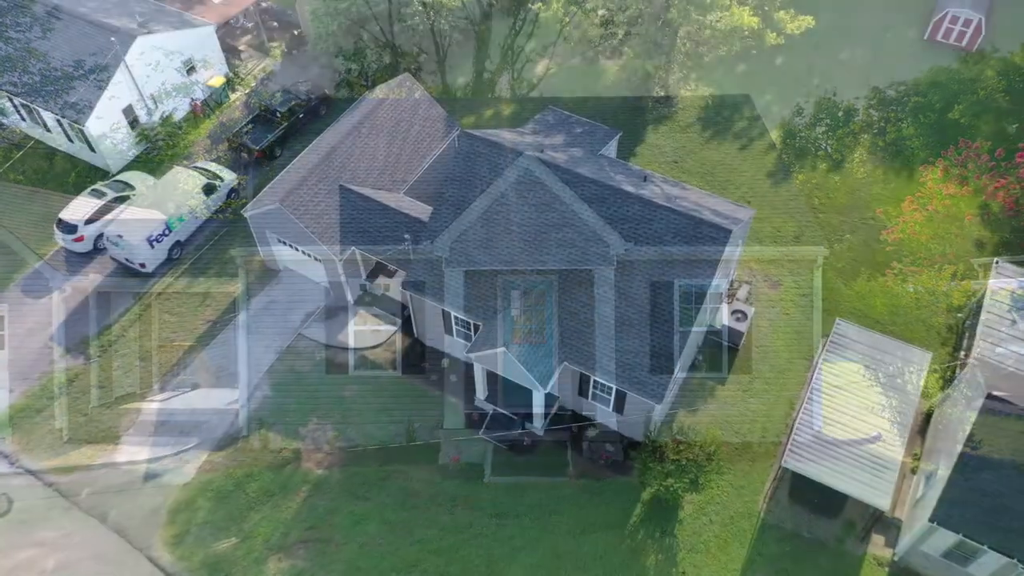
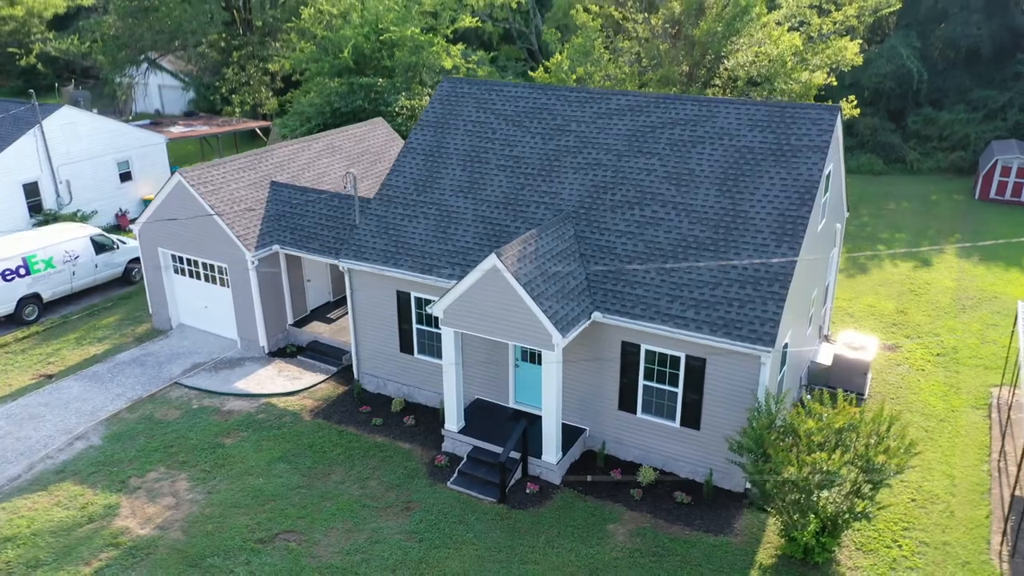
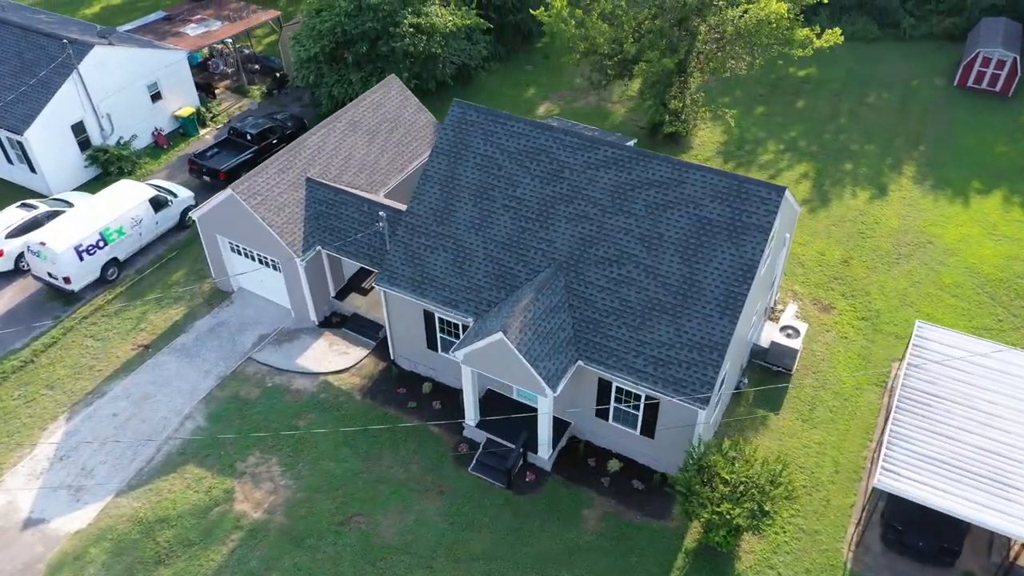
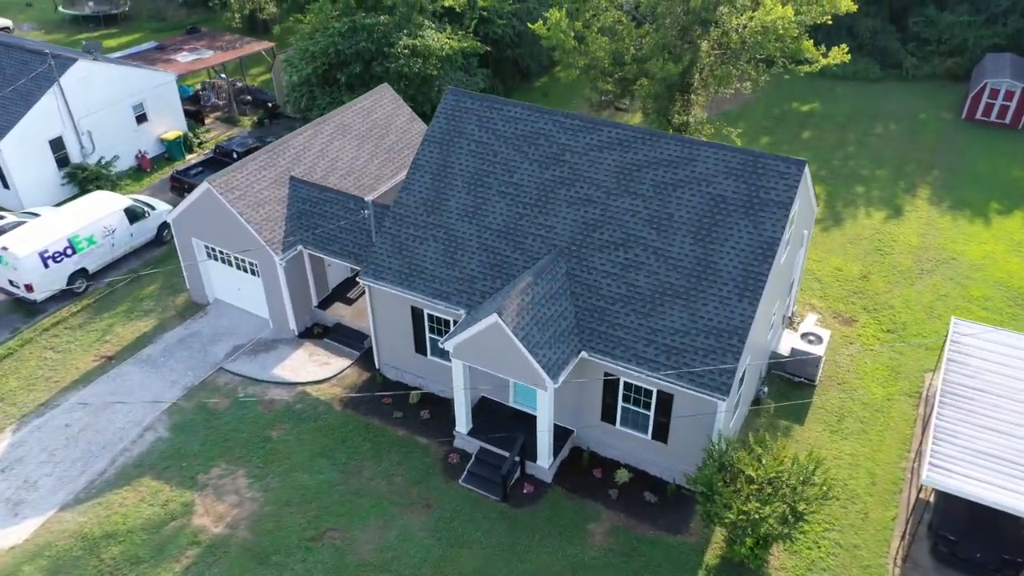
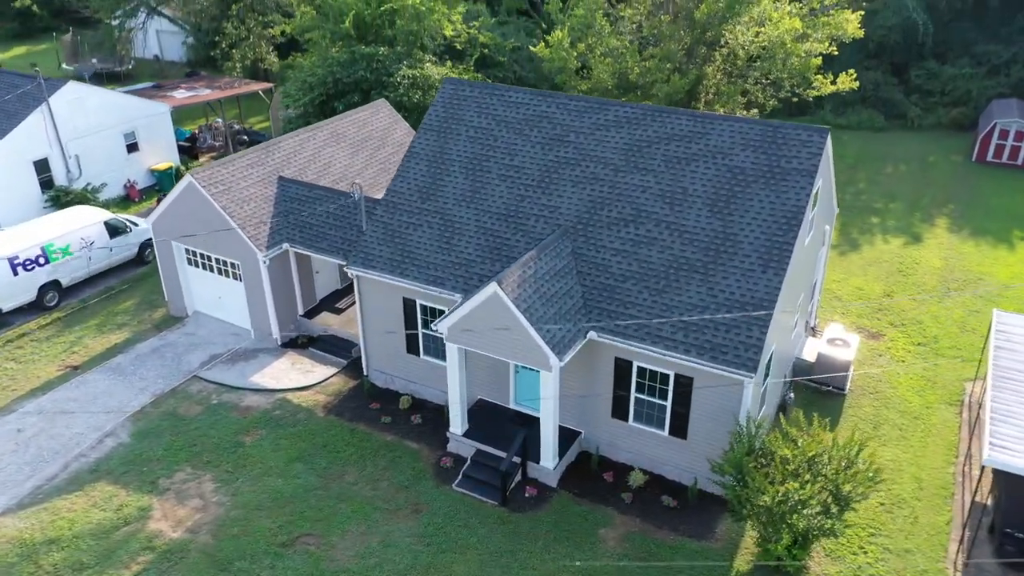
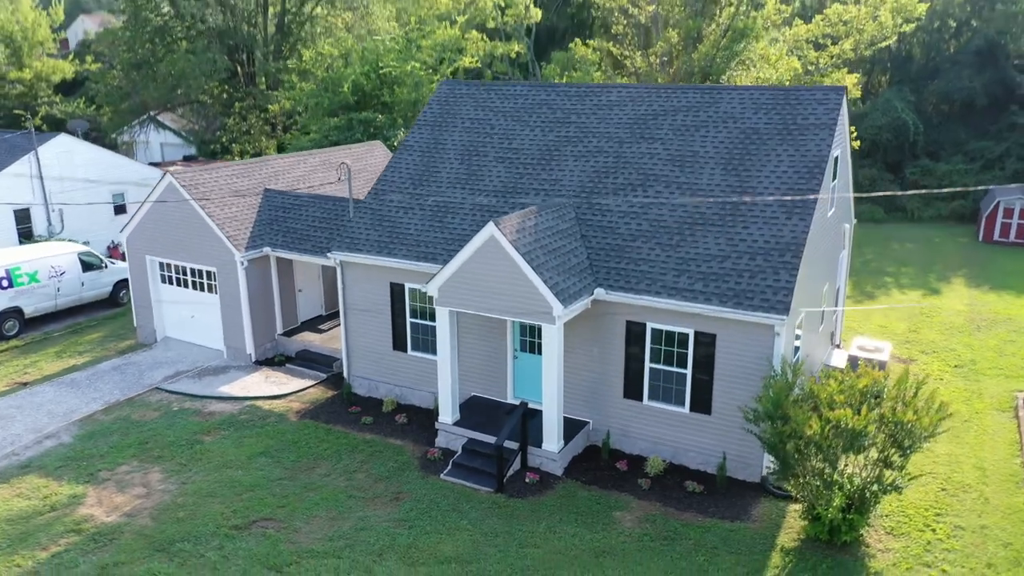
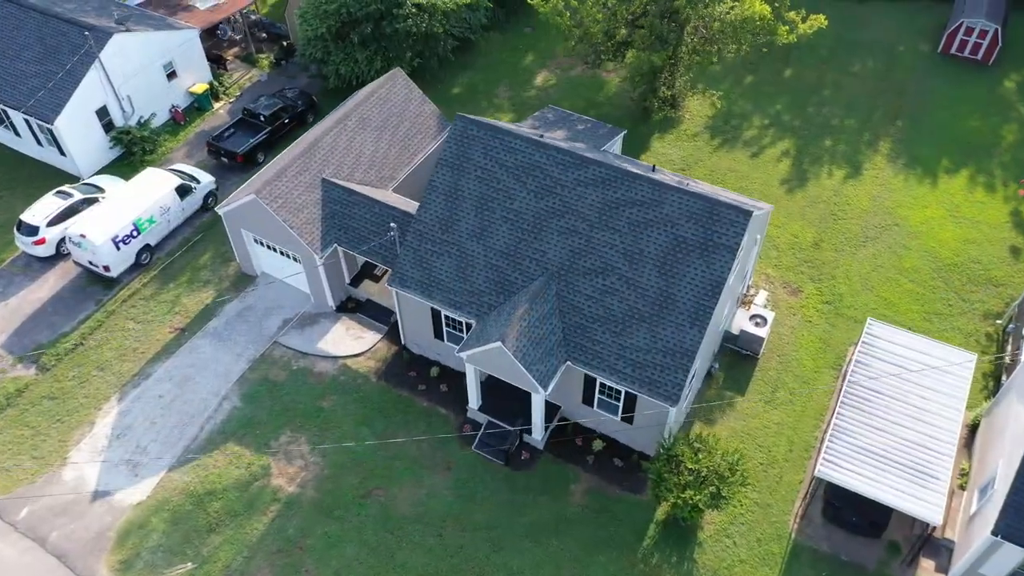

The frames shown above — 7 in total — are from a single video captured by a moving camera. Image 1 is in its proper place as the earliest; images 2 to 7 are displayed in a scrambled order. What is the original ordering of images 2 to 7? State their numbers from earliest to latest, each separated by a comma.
7, 3, 4, 5, 2, 6
